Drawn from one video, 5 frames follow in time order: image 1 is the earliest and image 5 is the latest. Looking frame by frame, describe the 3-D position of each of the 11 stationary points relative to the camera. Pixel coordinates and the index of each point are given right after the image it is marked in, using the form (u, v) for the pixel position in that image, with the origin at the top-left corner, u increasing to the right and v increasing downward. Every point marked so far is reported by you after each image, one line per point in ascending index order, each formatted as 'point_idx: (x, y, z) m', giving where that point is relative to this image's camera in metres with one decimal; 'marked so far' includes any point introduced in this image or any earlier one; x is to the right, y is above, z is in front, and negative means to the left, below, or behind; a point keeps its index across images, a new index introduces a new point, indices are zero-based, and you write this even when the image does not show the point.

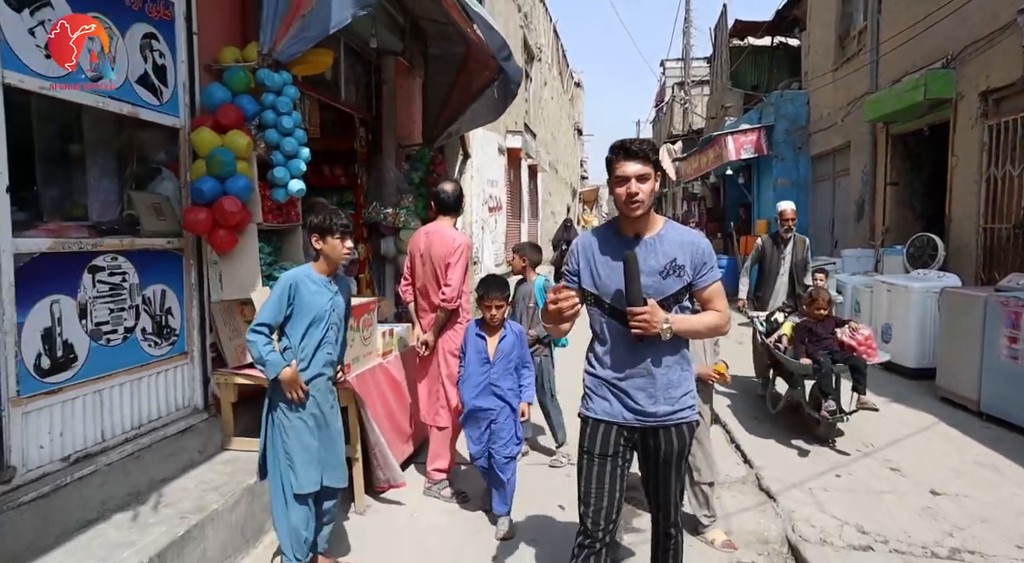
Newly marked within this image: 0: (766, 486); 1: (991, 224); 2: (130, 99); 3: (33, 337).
0: (+1.6, -1.3, +4.0) m
1: (+4.8, +0.6, +6.5) m
2: (-1.9, +0.9, +3.1) m
3: (-2.0, -0.2, +2.6) m
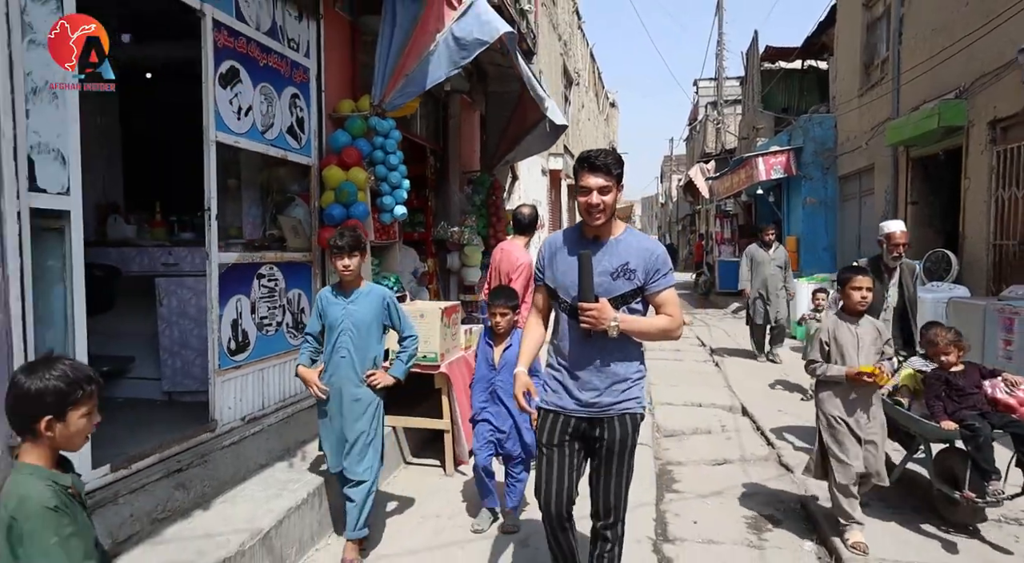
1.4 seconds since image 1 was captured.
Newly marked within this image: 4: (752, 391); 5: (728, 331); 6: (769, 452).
0: (+2.0, -1.3, +4.7) m
1: (+5.4, +0.5, +7.1) m
2: (-1.4, +0.9, +4.0) m
3: (-1.6, -0.2, +3.5) m
4: (+2.5, -1.2, +6.7) m
5: (+3.8, -0.9, +11.4) m
6: (+2.0, -1.3, +5.0) m
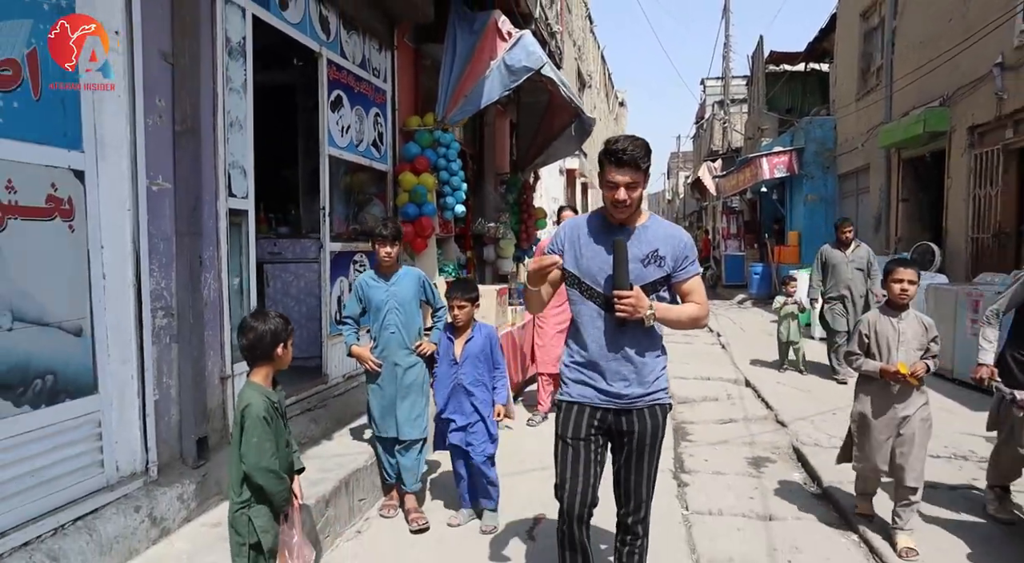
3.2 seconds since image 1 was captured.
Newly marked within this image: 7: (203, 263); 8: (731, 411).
0: (+2.4, -1.2, +5.6) m
1: (+5.8, +0.6, +7.9) m
2: (-1.1, +1.0, +4.9) m
3: (-1.3, -0.1, +4.5) m
4: (+2.9, -1.0, +7.6) m
5: (+4.2, -0.7, +12.2) m
6: (+2.3, -1.2, +5.8) m
7: (-1.4, +0.1, +2.9) m
8: (+2.0, -1.2, +5.9) m
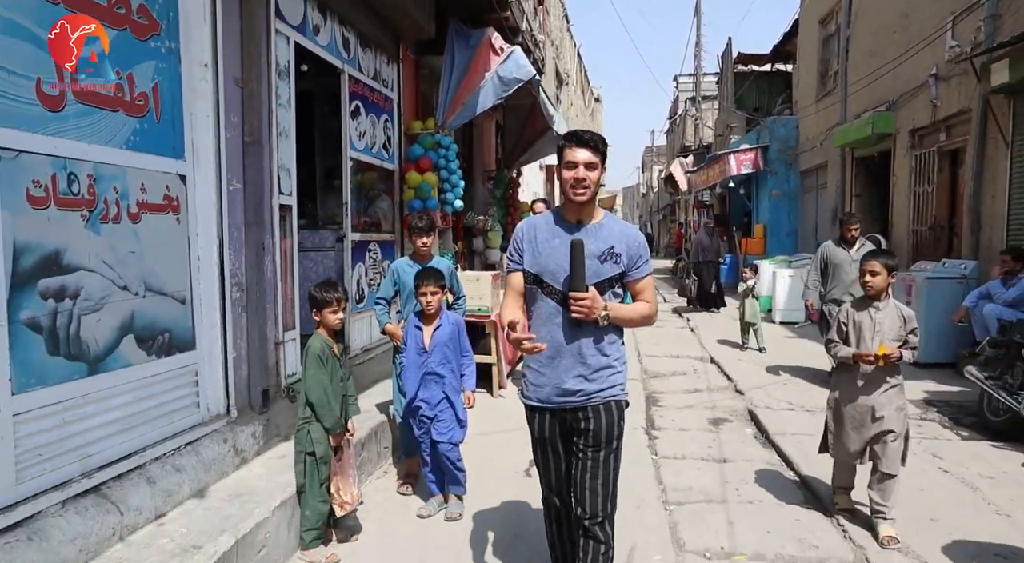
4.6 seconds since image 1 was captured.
0: (+2.3, -1.1, +6.4) m
1: (+5.6, +0.8, +8.8) m
2: (-1.2, +1.1, +5.6) m
3: (-1.3, 0.0, +5.1) m
4: (+2.7, -0.9, +8.4) m
5: (+3.9, -0.5, +13.1) m
6: (+2.3, -1.1, +6.7) m
7: (-1.4, +0.2, +3.6) m
8: (+1.9, -1.1, +6.7) m
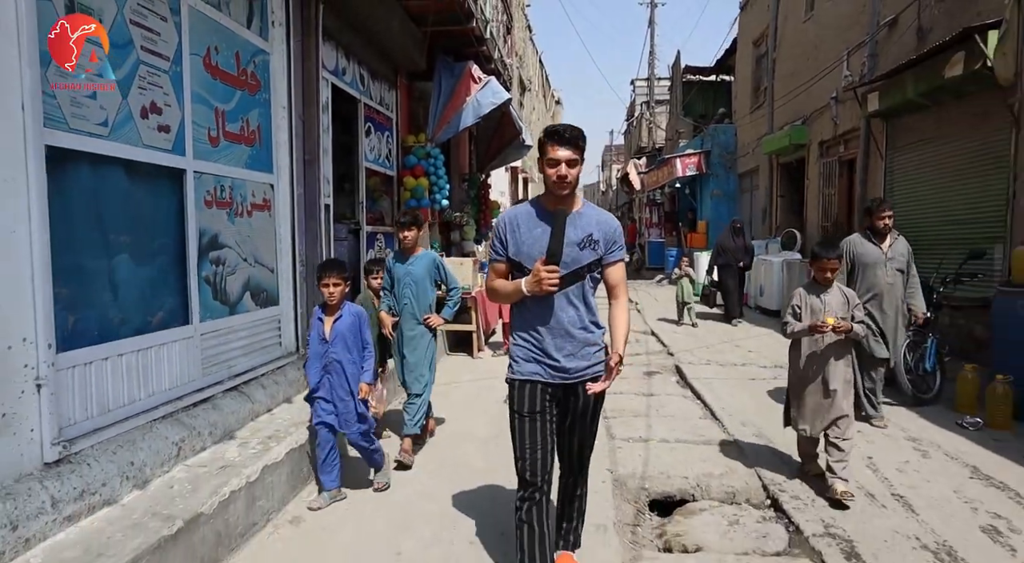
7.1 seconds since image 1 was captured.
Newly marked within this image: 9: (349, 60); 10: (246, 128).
0: (+2.0, -0.9, +8.0) m
1: (+5.1, +1.0, +10.6) m
2: (-1.4, +1.3, +7.0) m
3: (-1.5, +0.2, +6.5) m
4: (+2.3, -0.7, +10.0) m
5: (+3.2, -0.3, +14.8) m
6: (+1.9, -0.9, +8.3) m
7: (-1.5, +0.3, +5.0) m
8: (+1.6, -0.9, +8.3) m
9: (-1.5, +2.0, +5.9) m
10: (-1.7, +1.0, +4.0) m
